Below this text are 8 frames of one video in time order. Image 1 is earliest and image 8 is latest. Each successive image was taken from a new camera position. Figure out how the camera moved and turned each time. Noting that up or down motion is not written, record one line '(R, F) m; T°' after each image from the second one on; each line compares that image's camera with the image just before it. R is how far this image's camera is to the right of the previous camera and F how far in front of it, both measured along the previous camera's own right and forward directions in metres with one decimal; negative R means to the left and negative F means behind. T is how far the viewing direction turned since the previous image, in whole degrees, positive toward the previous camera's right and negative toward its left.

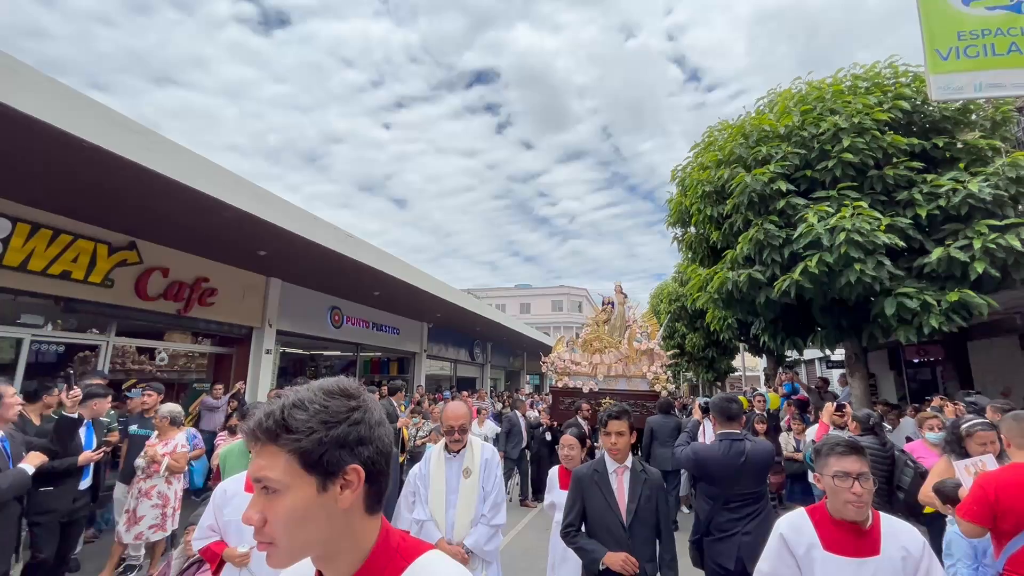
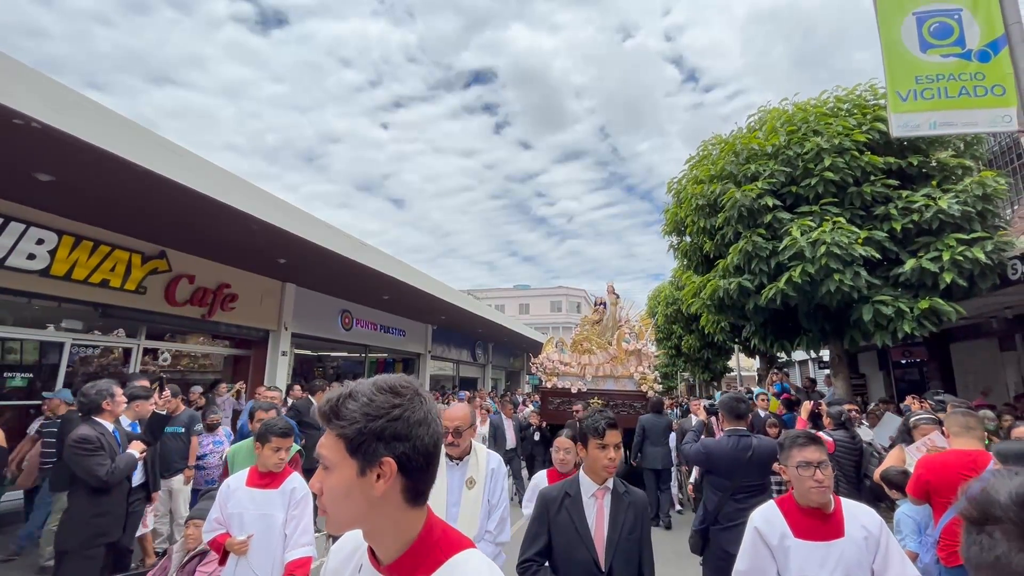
(-0.1, -0.6) m; 0°
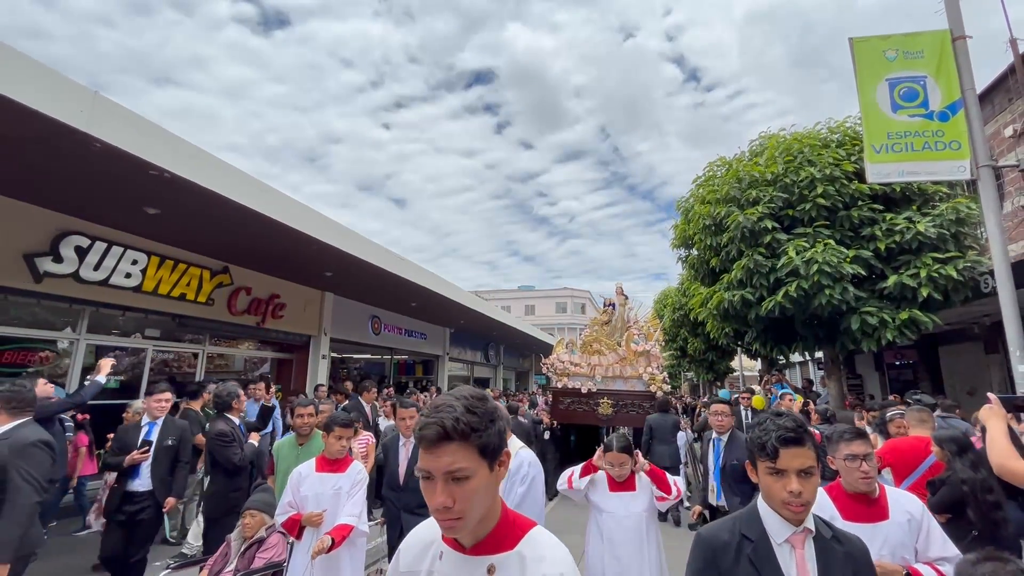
(-0.5, -1.0) m; 0°
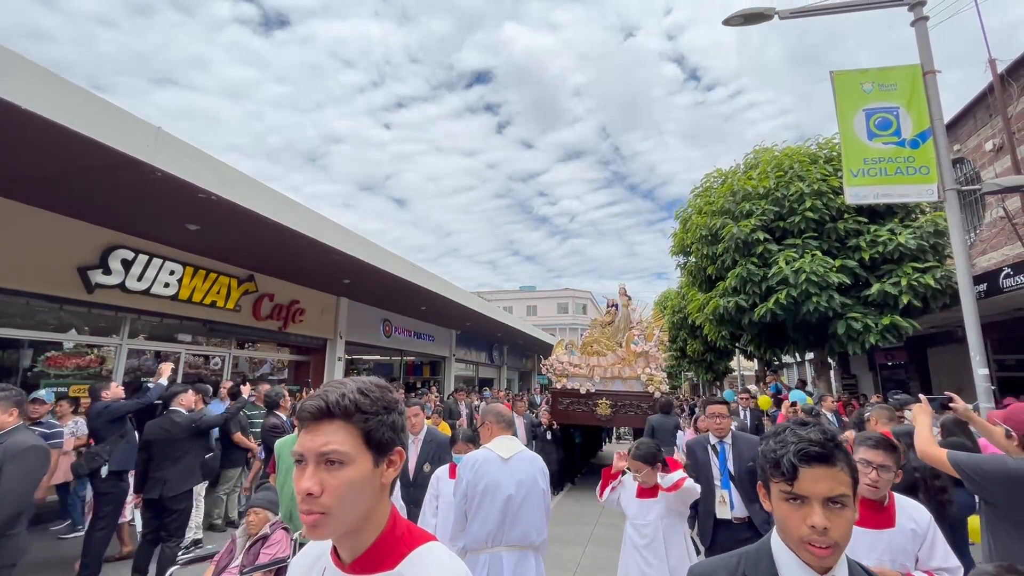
(-0.1, -0.6) m; 0°
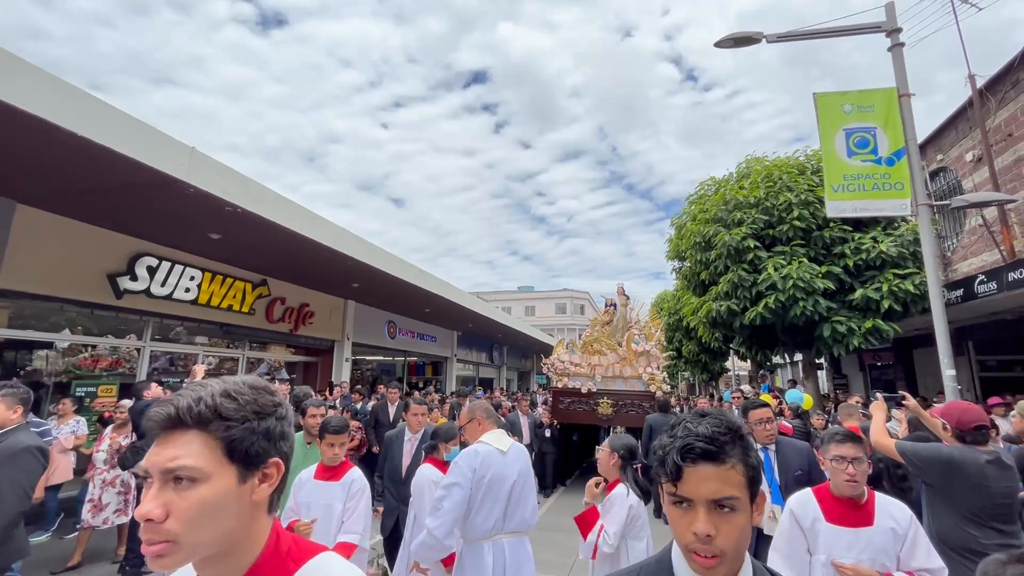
(-0.1, -0.5) m; 0°
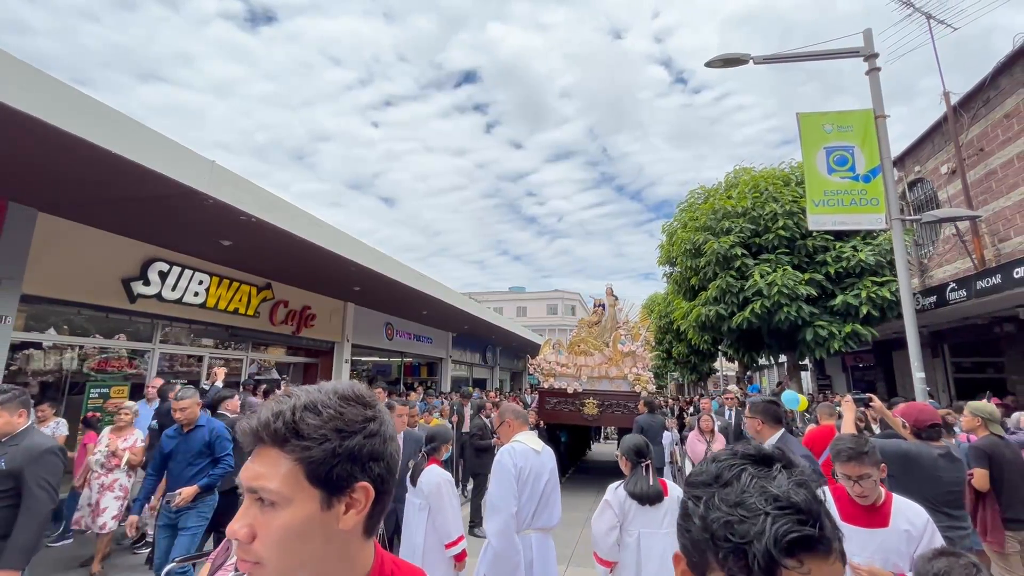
(-0.2, -0.4) m; +1°
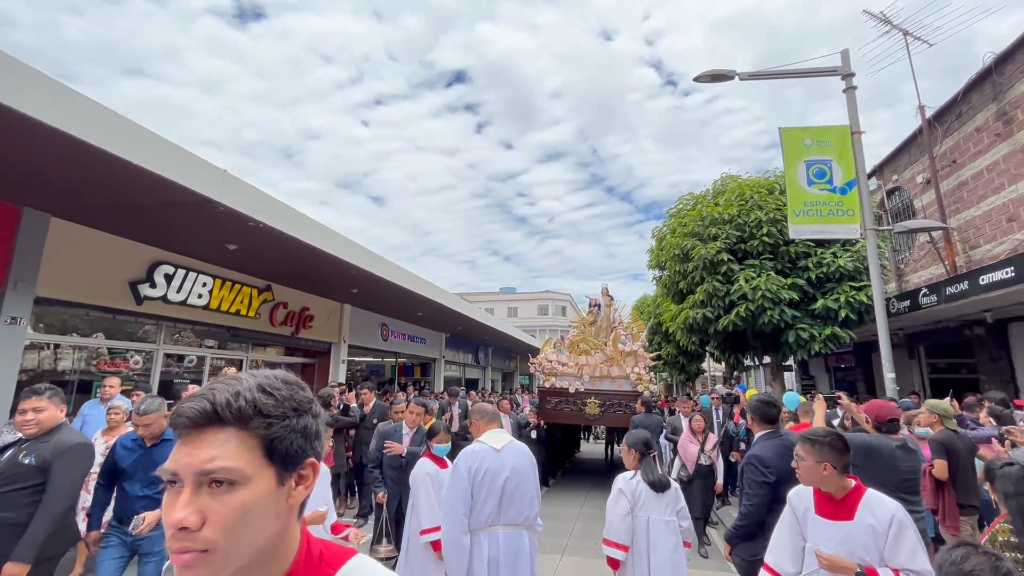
(-0.1, -0.4) m; +1°
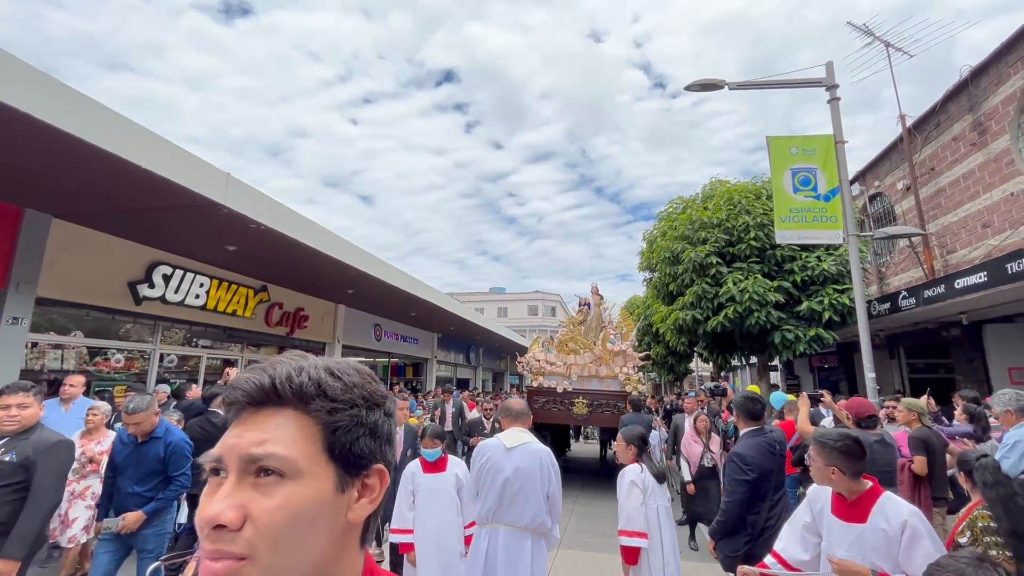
(-0.1, -0.2) m; +1°
